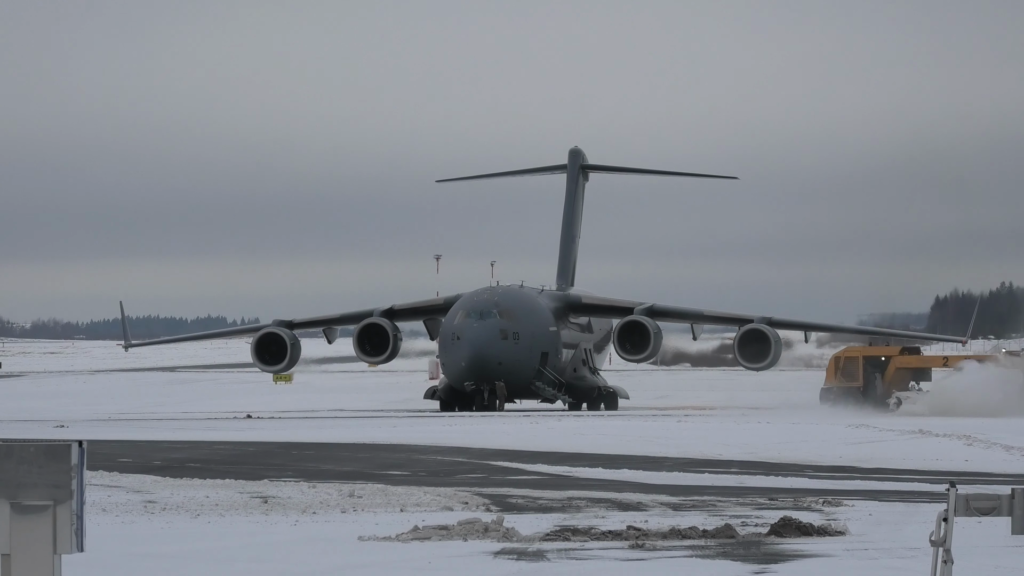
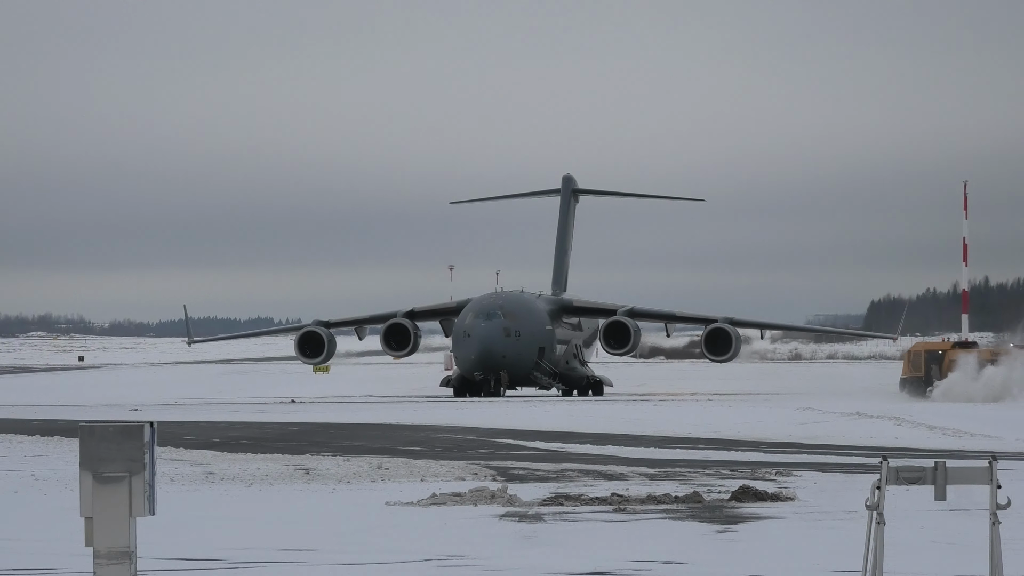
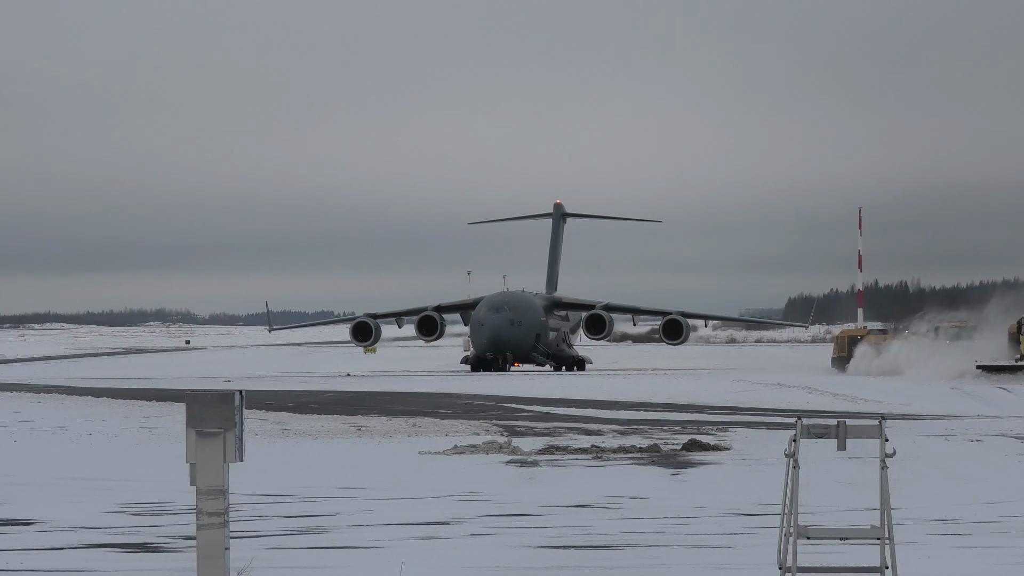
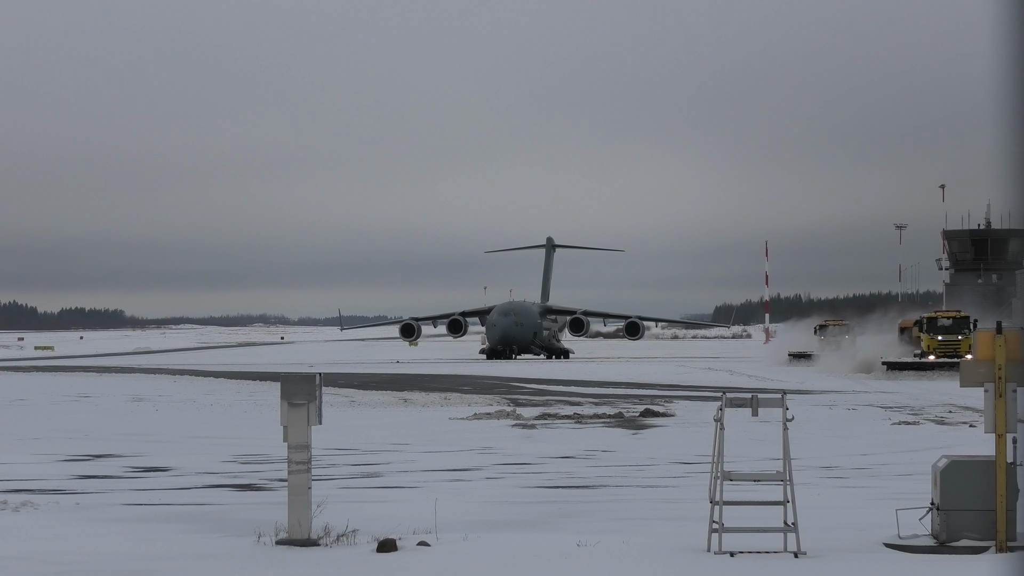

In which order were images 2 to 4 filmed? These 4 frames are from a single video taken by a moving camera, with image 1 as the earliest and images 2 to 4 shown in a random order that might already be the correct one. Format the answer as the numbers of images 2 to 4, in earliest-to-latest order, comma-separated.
2, 3, 4
